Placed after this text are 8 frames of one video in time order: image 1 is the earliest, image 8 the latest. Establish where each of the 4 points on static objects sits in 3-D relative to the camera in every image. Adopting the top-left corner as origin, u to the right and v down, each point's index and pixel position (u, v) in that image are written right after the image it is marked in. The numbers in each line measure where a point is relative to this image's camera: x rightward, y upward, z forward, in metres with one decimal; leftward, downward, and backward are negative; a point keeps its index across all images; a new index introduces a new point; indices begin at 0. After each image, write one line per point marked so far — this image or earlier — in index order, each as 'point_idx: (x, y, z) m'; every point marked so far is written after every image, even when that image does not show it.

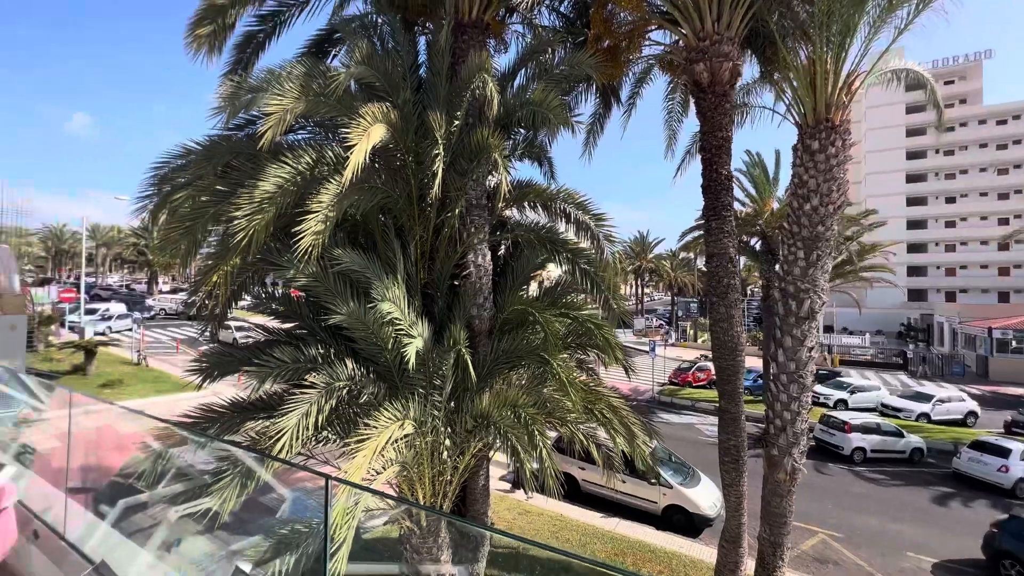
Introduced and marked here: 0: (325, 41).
0: (-3.1, +4.0, +7.3) m
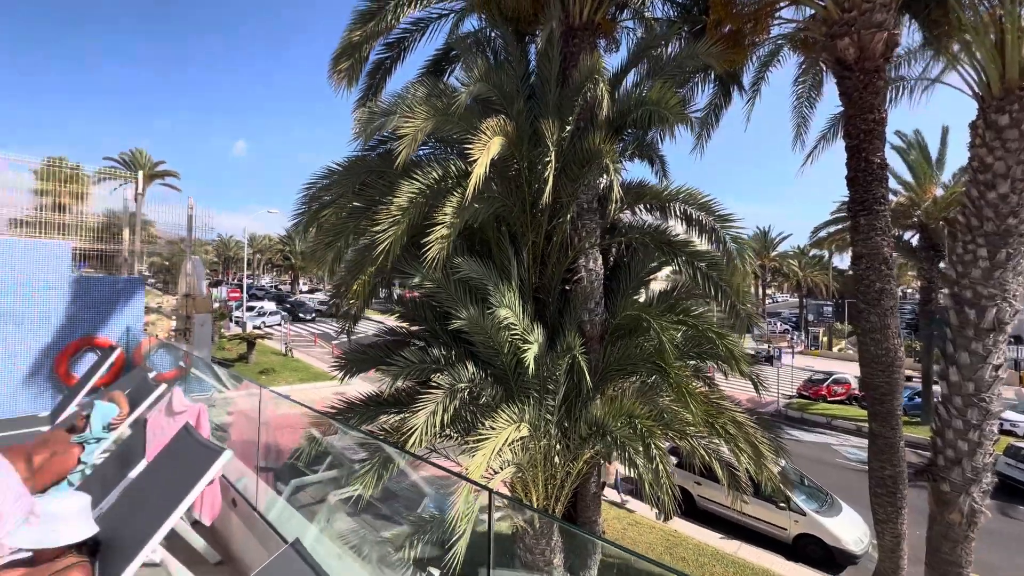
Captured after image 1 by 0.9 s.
0: (-1.2, +4.0, +7.8) m
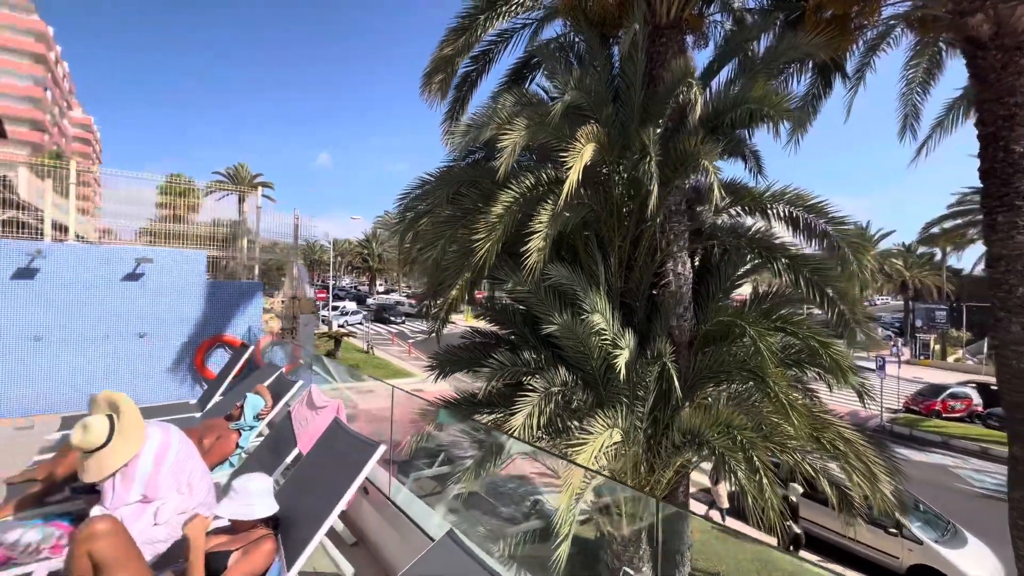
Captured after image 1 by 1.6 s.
0: (+0.2, +3.9, +8.0) m
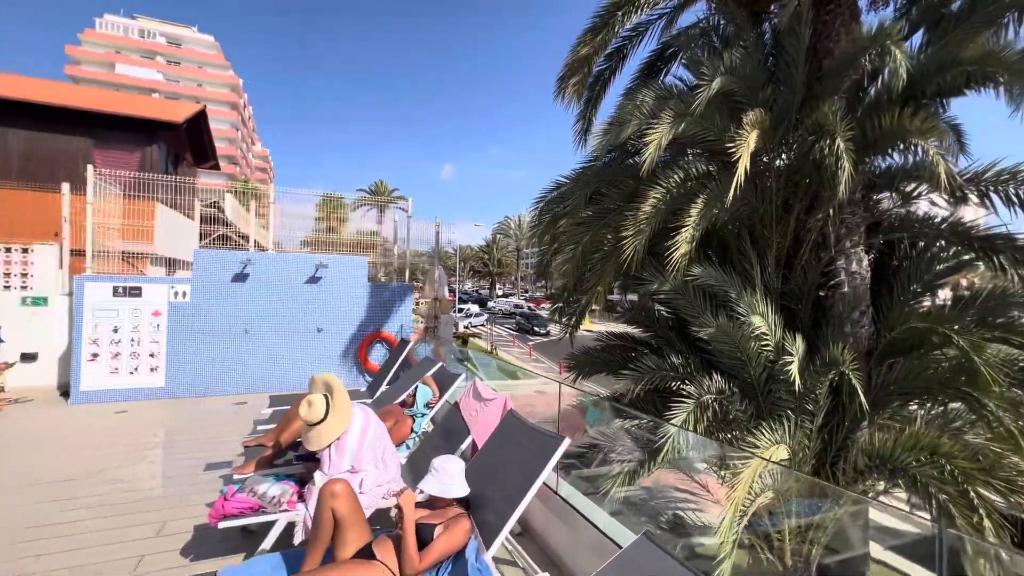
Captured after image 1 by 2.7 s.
0: (+2.5, +3.9, +7.6) m
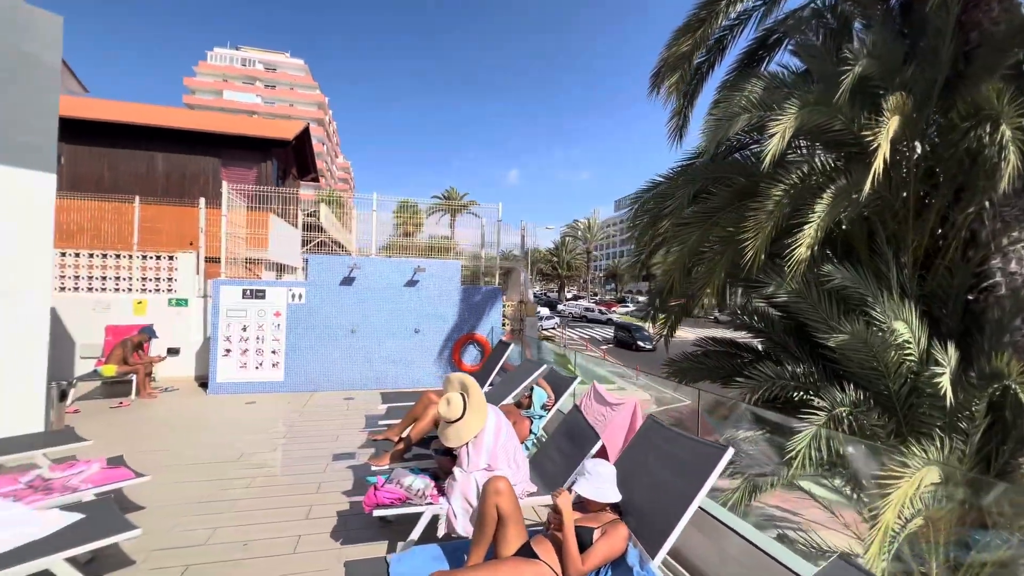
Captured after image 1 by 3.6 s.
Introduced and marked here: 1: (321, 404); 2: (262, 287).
0: (+4.0, +3.8, +7.2) m
1: (-2.7, -1.6, +6.3) m
2: (-3.8, 0.0, +6.9) m
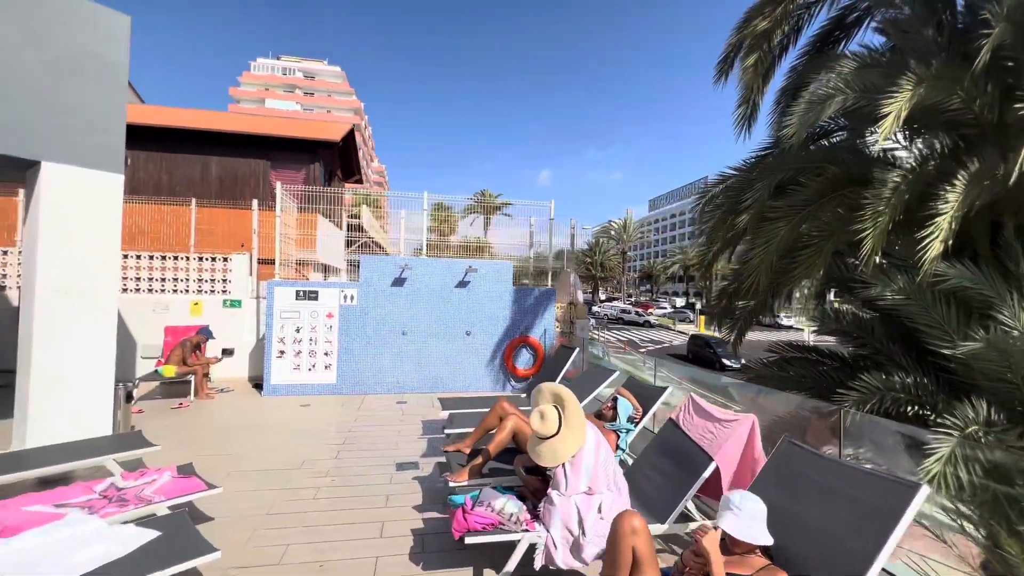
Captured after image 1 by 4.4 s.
0: (+4.8, +3.8, +6.6) m
1: (-1.9, -1.6, +6.2) m
2: (-3.0, 0.0, +6.8) m
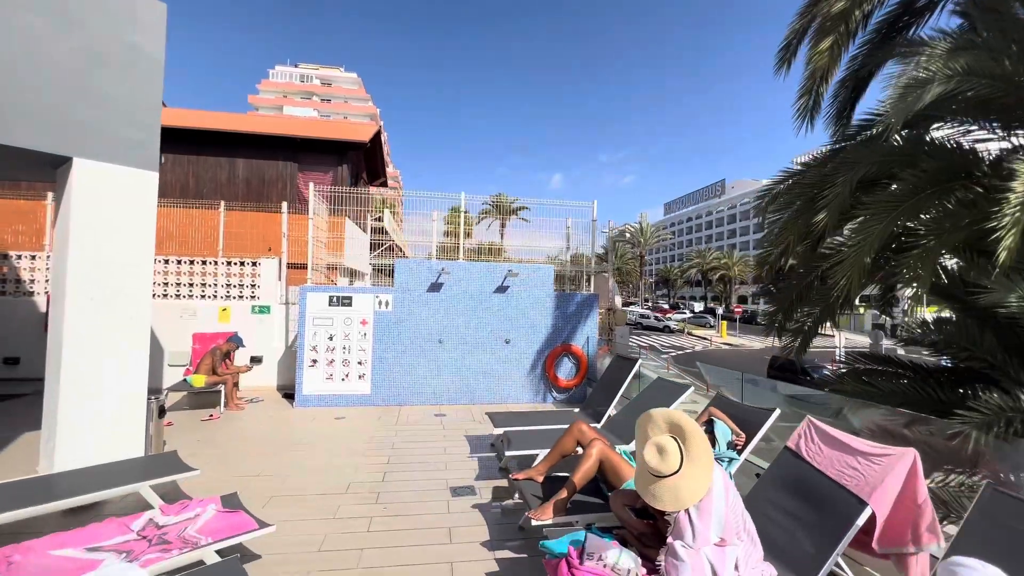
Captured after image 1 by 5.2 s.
0: (+5.4, +3.7, +6.1) m
1: (-1.3, -1.7, +5.8) m
2: (-2.4, -0.1, +6.5) m
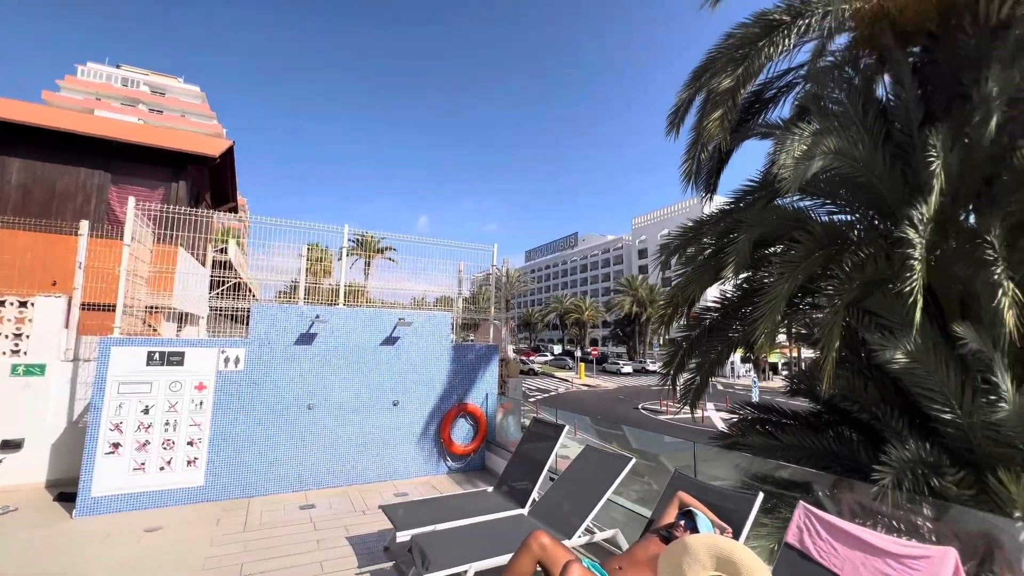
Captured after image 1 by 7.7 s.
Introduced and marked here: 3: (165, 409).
0: (+4.0, +2.9, +7.1) m
1: (-2.4, -2.2, +4.4) m
2: (-3.6, -0.7, +4.8) m
3: (-3.7, -1.3, +4.7) m
